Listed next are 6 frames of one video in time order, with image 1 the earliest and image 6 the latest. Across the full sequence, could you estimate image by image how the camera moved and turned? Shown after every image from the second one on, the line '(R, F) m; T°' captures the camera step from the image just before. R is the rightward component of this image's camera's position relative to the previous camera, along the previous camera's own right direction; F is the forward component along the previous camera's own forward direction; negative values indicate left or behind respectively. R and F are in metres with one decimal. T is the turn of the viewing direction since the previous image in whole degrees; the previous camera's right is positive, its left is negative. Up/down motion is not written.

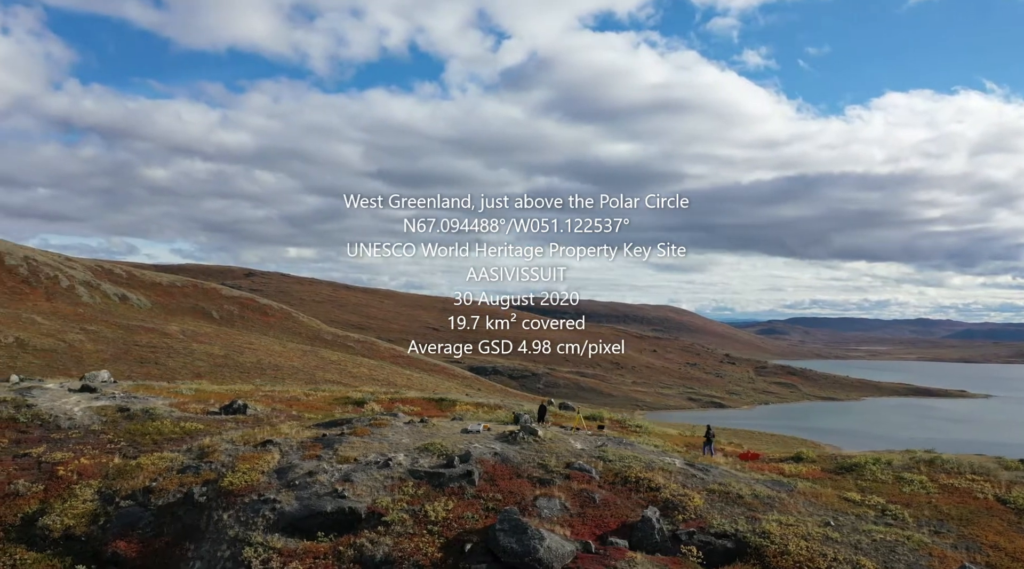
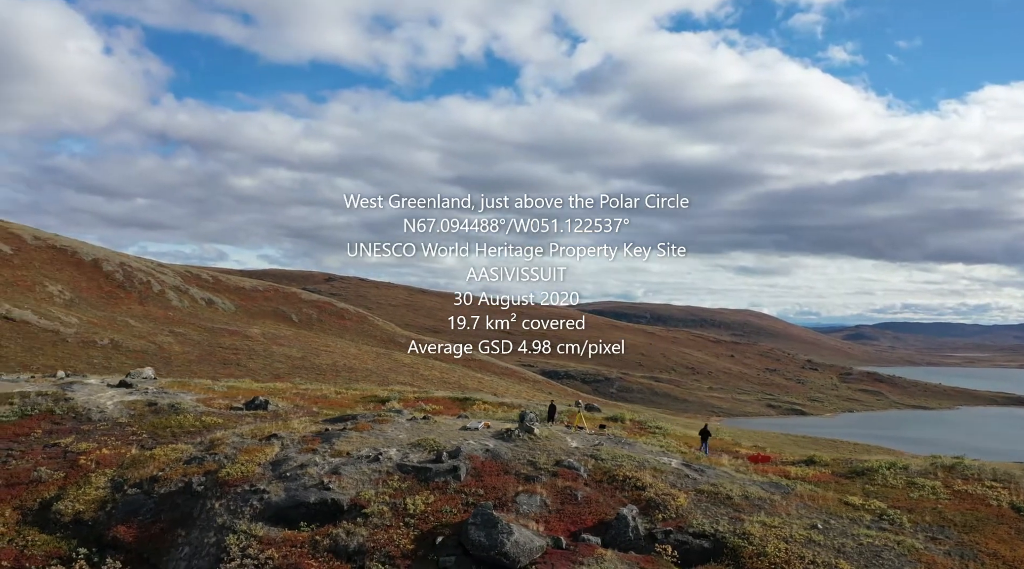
(+4.0, -0.2) m; -6°
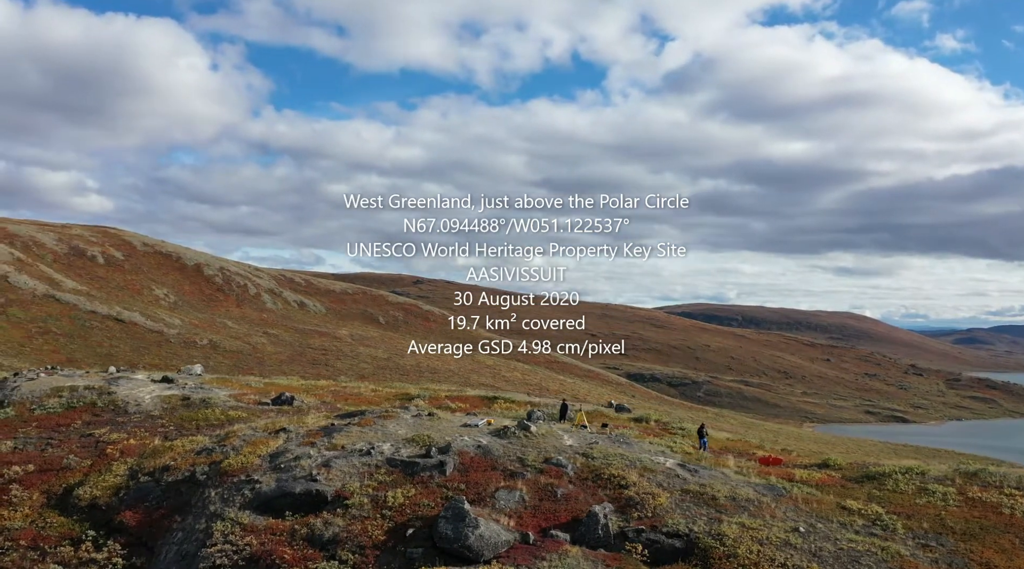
(+4.7, -0.1) m; -7°
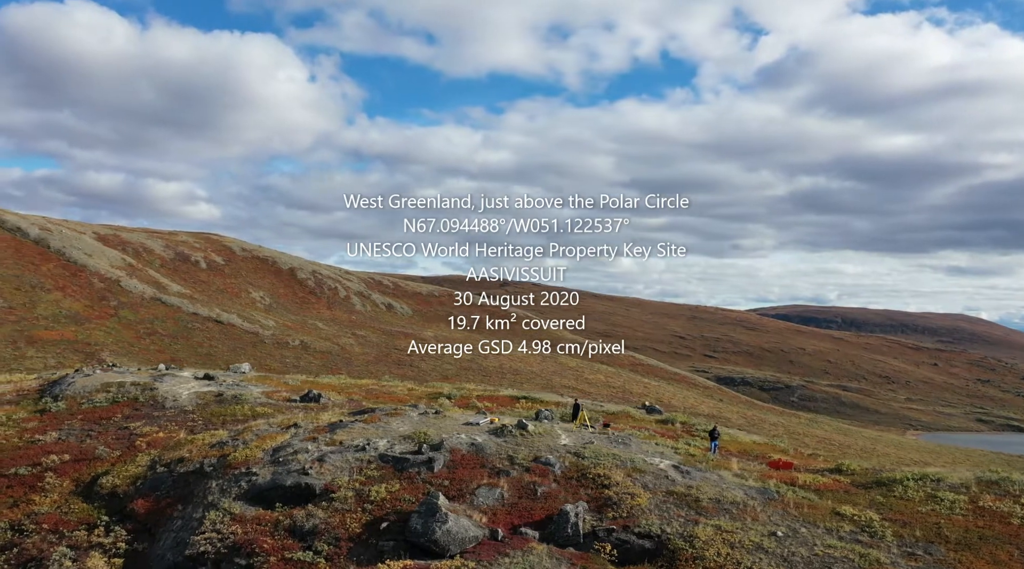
(+4.7, 0.0) m; -7°
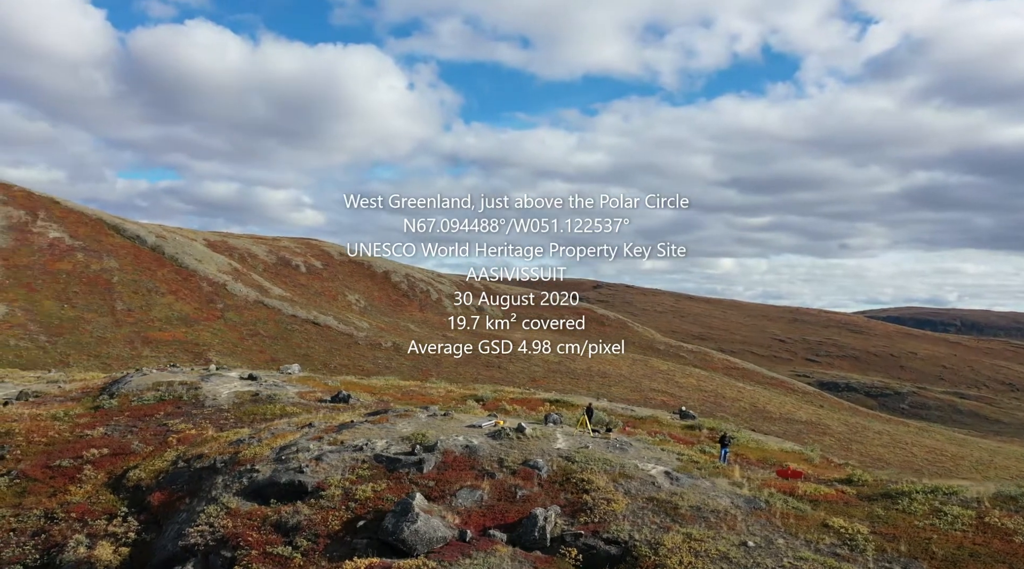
(+5.0, +0.2) m; -7°
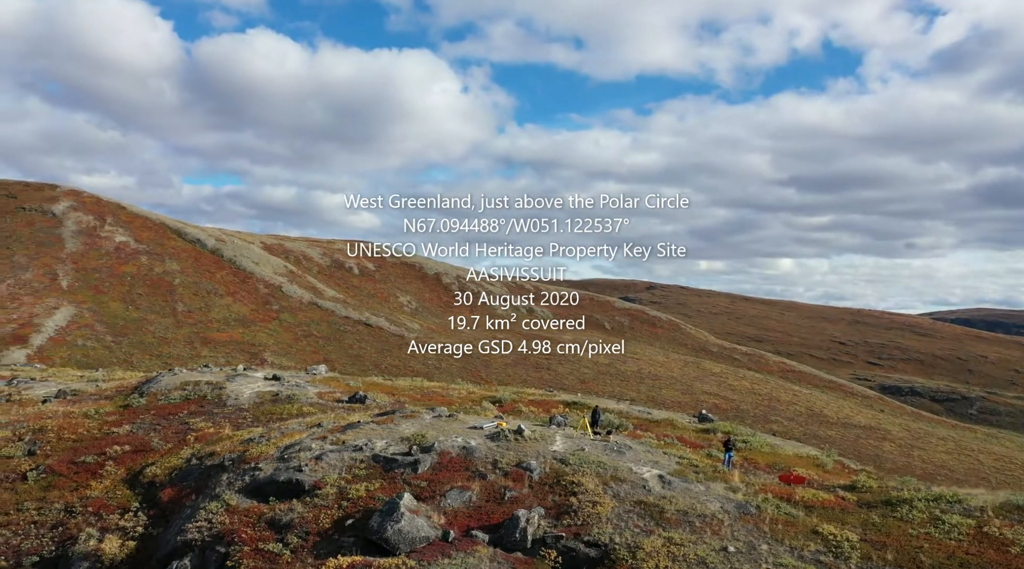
(+2.8, 0.0) m; -4°
